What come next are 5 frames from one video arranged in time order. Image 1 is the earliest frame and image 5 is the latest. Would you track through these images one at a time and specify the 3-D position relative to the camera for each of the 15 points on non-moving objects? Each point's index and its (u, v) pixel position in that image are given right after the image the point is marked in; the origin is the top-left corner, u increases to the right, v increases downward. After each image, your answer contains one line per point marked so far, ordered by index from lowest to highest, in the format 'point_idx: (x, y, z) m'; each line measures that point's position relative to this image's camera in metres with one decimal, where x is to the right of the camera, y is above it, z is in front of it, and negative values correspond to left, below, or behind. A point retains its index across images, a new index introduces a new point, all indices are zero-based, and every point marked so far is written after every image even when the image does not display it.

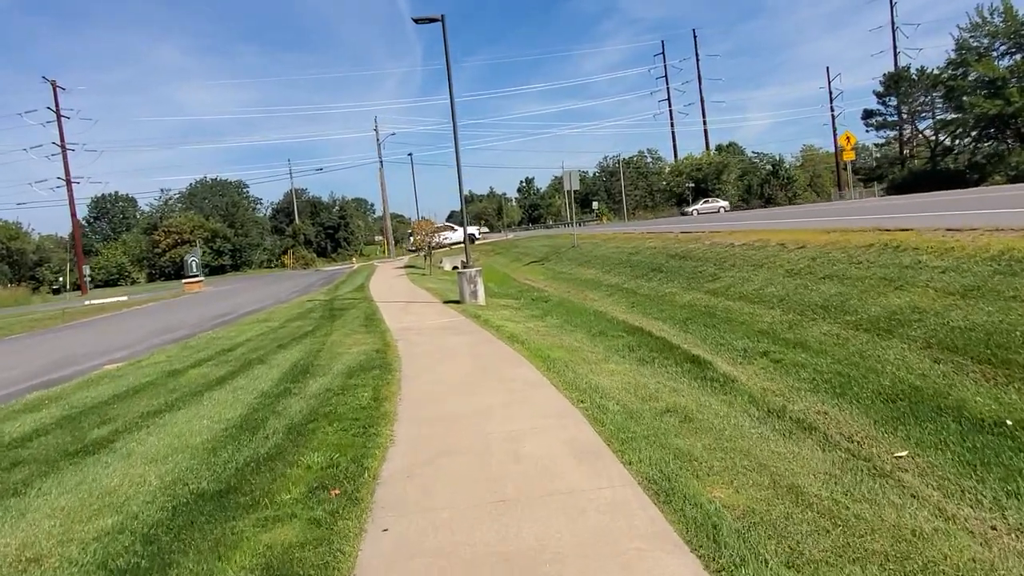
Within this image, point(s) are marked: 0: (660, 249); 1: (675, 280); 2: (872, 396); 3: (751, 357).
0: (+4.2, +1.1, +19.9) m
1: (+3.5, +0.2, +15.1) m
2: (+3.1, -0.9, +6.0) m
3: (+2.8, -0.8, +8.2) m
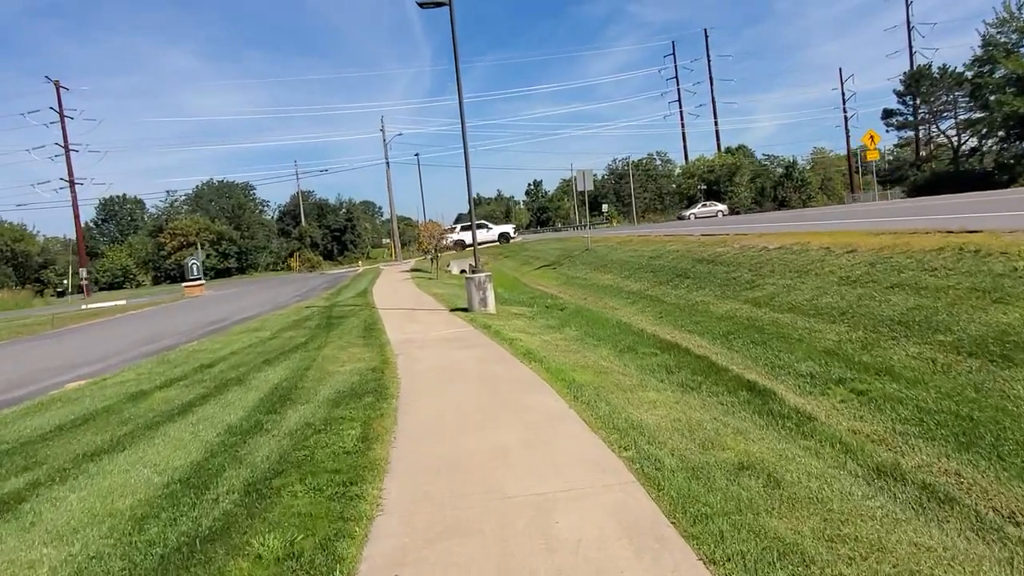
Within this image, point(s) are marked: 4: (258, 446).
0: (+4.5, +0.9, +18.4) m
1: (+3.8, 0.0, +13.6) m
2: (+3.3, -1.1, +4.5) m
3: (+3.0, -0.9, +6.7) m
4: (-2.2, -1.3, +5.9) m
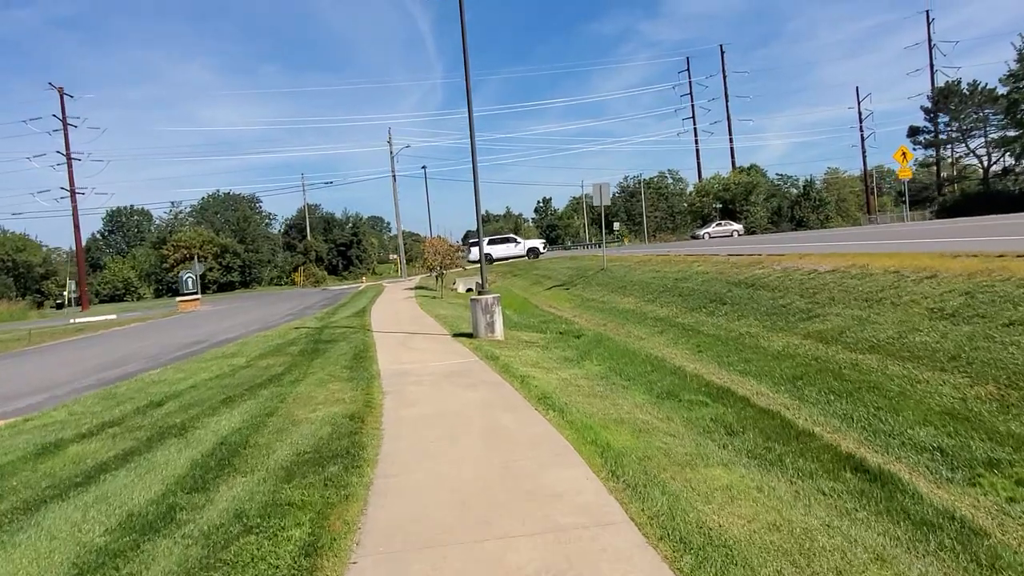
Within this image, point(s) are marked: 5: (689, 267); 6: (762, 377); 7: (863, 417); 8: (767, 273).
0: (+4.8, +0.3, +16.4) m
1: (+4.0, -0.5, +11.6) m
2: (+3.4, -1.3, +2.5) m
3: (+3.1, -1.2, +4.8) m
4: (-2.1, -1.5, +4.0) m
5: (+4.8, +0.6, +19.1) m
6: (+3.0, -1.1, +8.3) m
7: (+3.1, -1.2, +6.2) m
8: (+5.3, +0.3, +14.4) m
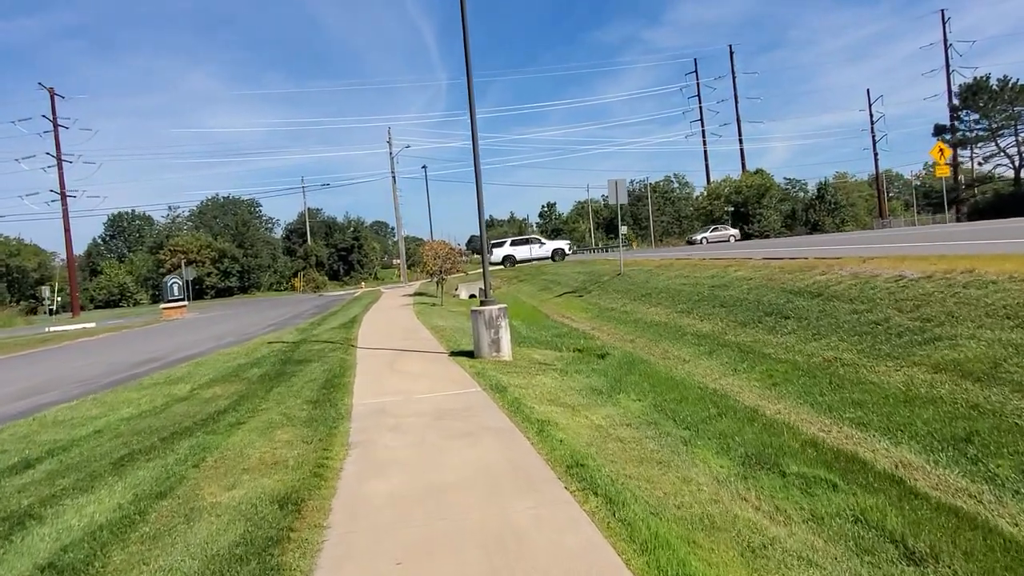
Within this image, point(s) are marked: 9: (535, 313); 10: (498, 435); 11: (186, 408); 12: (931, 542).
0: (+5.0, +0.1, +13.8) m
1: (+4.1, -0.6, +8.9) m
2: (+3.5, -1.4, -0.2) m
3: (+3.2, -1.3, +2.1) m
4: (-2.0, -1.6, +1.3) m
5: (+5.0, +0.4, +16.4) m
6: (+3.1, -1.2, +5.6) m
7: (+3.3, -1.3, +3.5) m
8: (+5.4, +0.1, +11.7) m
9: (+0.7, -0.7, +19.9) m
10: (-0.2, -1.4, +6.9) m
11: (-4.3, -1.6, +9.1) m
12: (+2.3, -1.4, +3.9) m
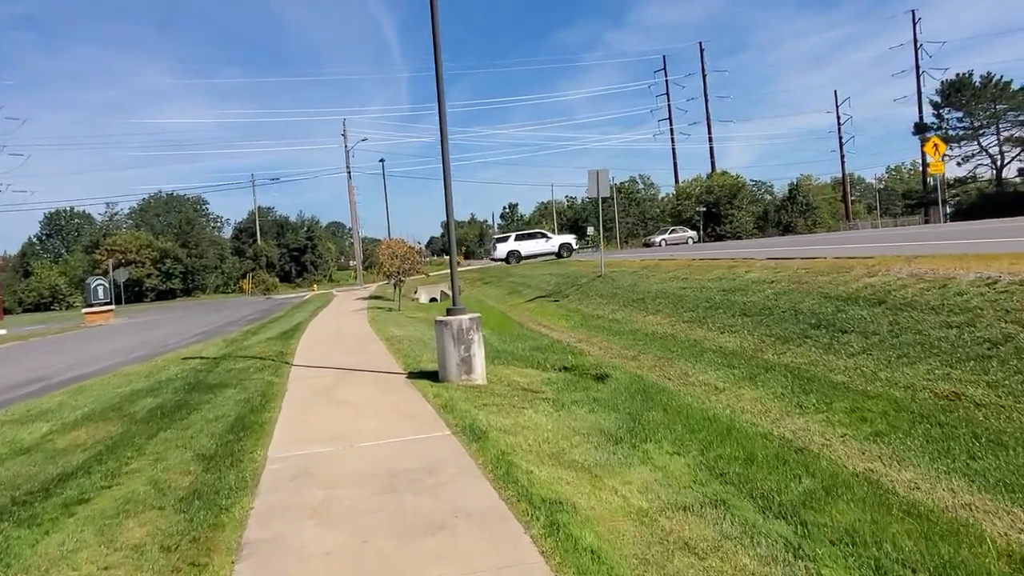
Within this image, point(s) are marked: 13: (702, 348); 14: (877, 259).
0: (+4.5, +0.1, +11.4) m
1: (+4.0, -0.7, +6.6) m
2: (+3.8, -1.4, -2.5) m
3: (+3.5, -1.4, -0.3) m
4: (-1.7, -1.6, -1.4) m
5: (+4.5, +0.3, +14.1) m
6: (+3.2, -1.2, +3.2) m
7: (+3.4, -1.3, +1.1) m
8: (+5.1, +0.1, +9.4) m
9: (-0.1, -0.8, +17.4) m
10: (-0.2, -1.5, +4.3) m
11: (-4.4, -1.6, +6.3) m
12: (+2.5, -1.4, +1.4) m
13: (+2.7, -0.9, +10.0) m
14: (+6.2, +0.5, +11.7) m
